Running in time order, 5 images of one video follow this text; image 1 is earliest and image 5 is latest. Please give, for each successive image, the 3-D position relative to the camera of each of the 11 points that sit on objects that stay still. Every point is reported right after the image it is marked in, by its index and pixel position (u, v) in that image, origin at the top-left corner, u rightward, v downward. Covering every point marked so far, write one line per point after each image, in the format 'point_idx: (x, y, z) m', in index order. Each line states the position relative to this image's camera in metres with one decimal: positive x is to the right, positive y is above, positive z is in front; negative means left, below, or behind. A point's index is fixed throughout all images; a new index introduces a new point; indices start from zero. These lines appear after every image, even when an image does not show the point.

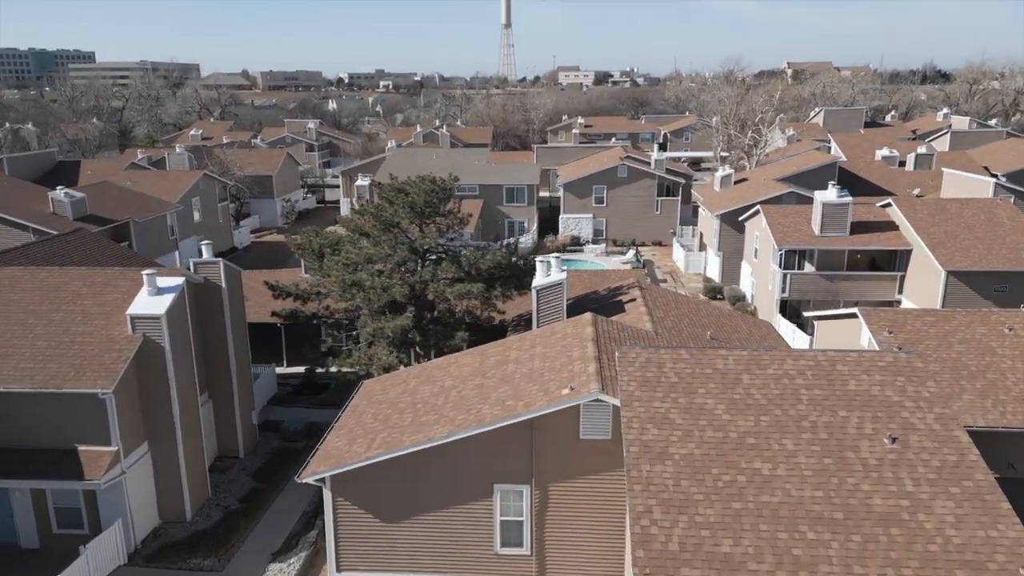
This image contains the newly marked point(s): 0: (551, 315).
0: (+1.0, -0.7, +19.1) m
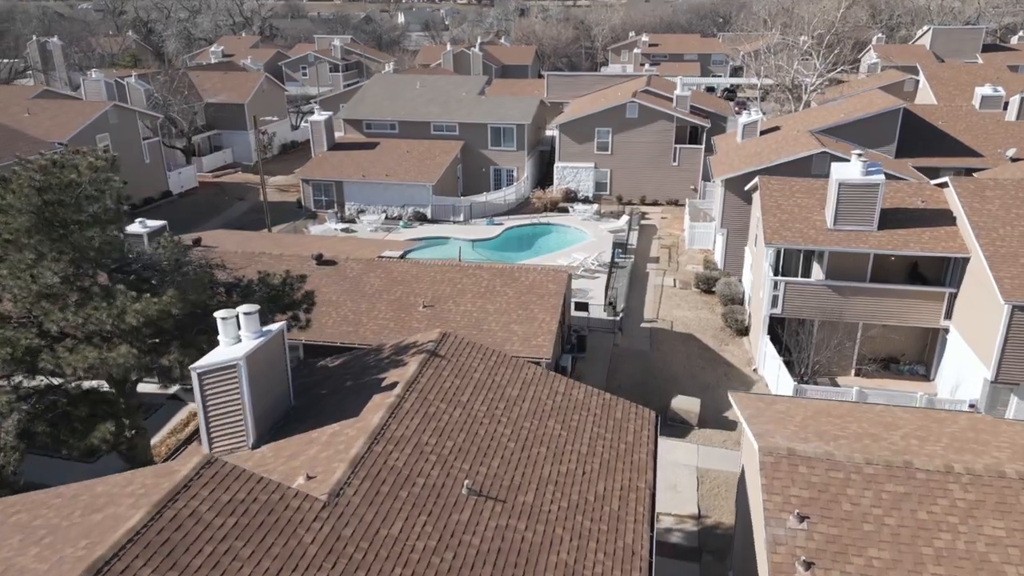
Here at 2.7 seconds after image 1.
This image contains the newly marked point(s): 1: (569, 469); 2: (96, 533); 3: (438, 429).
0: (-4.2, -1.9, +11.2) m
1: (+0.8, -2.6, +11.1) m
2: (-4.3, -2.6, +8.1) m
3: (-1.1, -2.0, +11.1) m
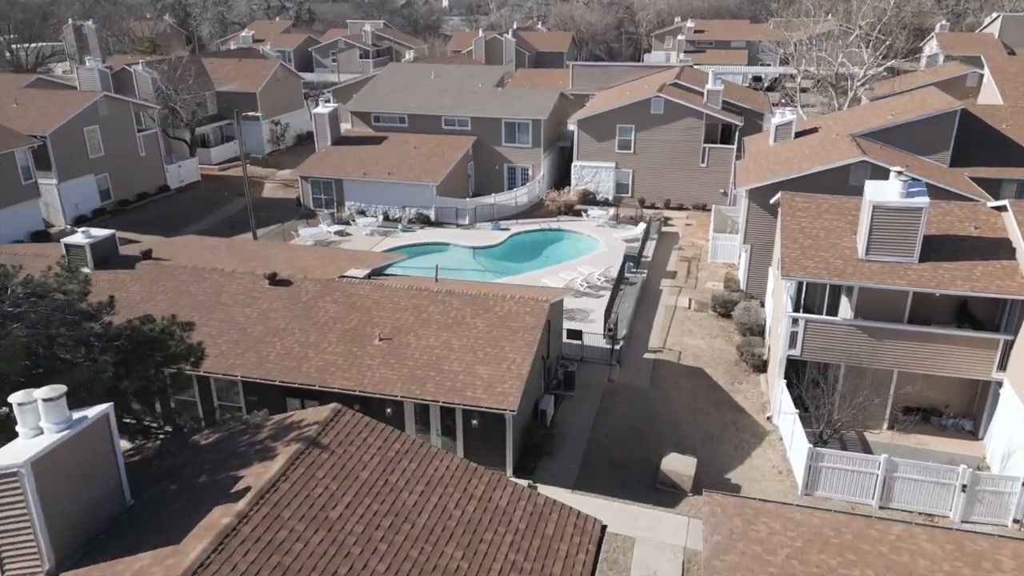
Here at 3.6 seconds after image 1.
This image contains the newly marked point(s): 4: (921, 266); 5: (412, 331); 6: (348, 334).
0: (-5.6, -2.8, +8.6) m
1: (-0.6, -3.6, +8.3) m
2: (-6.0, -3.5, +5.5) m
3: (-2.5, -3.0, +8.3) m
4: (+9.8, +0.5, +18.3) m
5: (-2.5, -1.1, +18.9) m
6: (-4.1, -1.2, +18.9) m
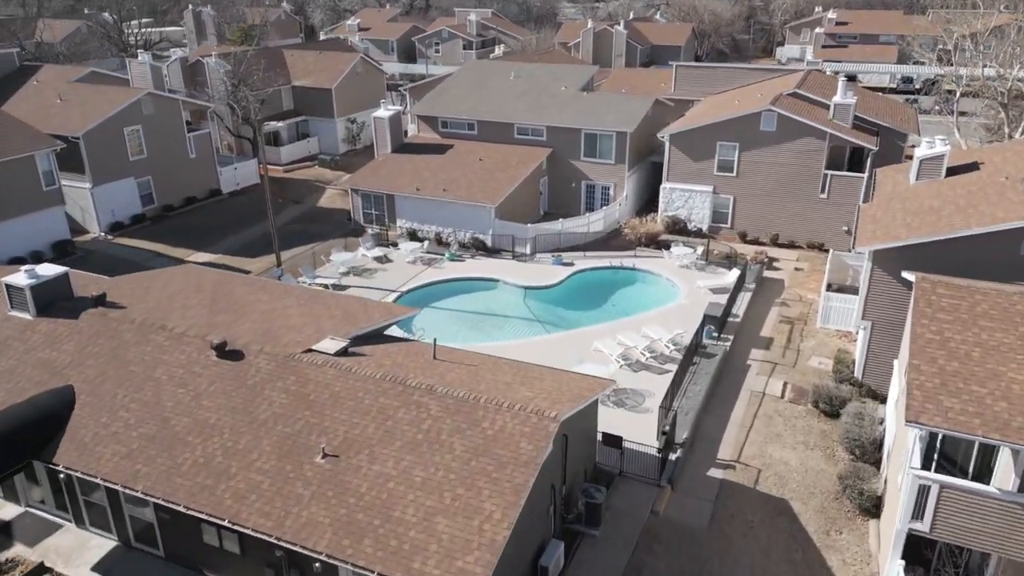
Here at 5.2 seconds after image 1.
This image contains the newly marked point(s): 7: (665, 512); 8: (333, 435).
0: (-7.4, -4.5, +4.3) m
1: (-2.6, -5.7, +3.2) m
2: (-8.3, -5.3, +1.3) m
3: (-4.4, -5.0, +3.5) m
4: (+9.5, -2.1, +11.5) m
5: (-2.6, -2.9, +14.0) m
6: (-4.2, -2.9, +14.2) m
7: (+3.3, -4.9, +16.7) m
8: (-3.3, -2.7, +14.3) m
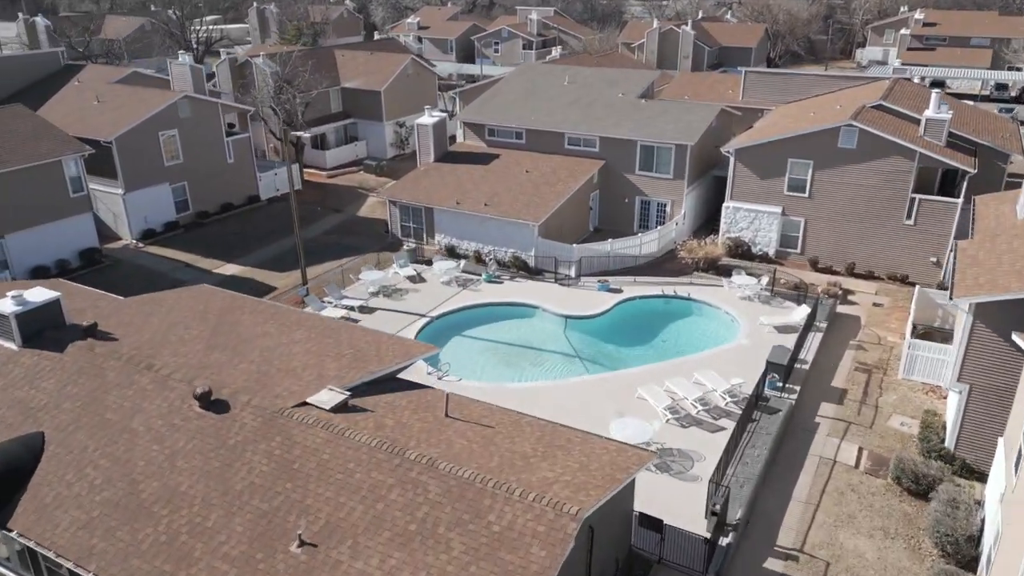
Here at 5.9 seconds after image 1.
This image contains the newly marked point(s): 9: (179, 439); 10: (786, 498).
0: (-8.0, -5.3, +2.5) m
1: (-3.3, -6.7, +1.1) m
2: (-9.1, -6.0, -0.4) m
3: (-5.1, -5.8, +1.5) m
4: (+9.5, -3.4, +8.3) m
5: (-2.5, -3.8, +11.8) m
6: (-4.0, -3.8, +12.1) m
7: (+3.6, -6.0, +14.0) m
8: (-3.1, -3.6, +12.1) m
9: (-6.1, -2.7, +14.0) m
10: (+6.1, -4.7, +17.0) m
